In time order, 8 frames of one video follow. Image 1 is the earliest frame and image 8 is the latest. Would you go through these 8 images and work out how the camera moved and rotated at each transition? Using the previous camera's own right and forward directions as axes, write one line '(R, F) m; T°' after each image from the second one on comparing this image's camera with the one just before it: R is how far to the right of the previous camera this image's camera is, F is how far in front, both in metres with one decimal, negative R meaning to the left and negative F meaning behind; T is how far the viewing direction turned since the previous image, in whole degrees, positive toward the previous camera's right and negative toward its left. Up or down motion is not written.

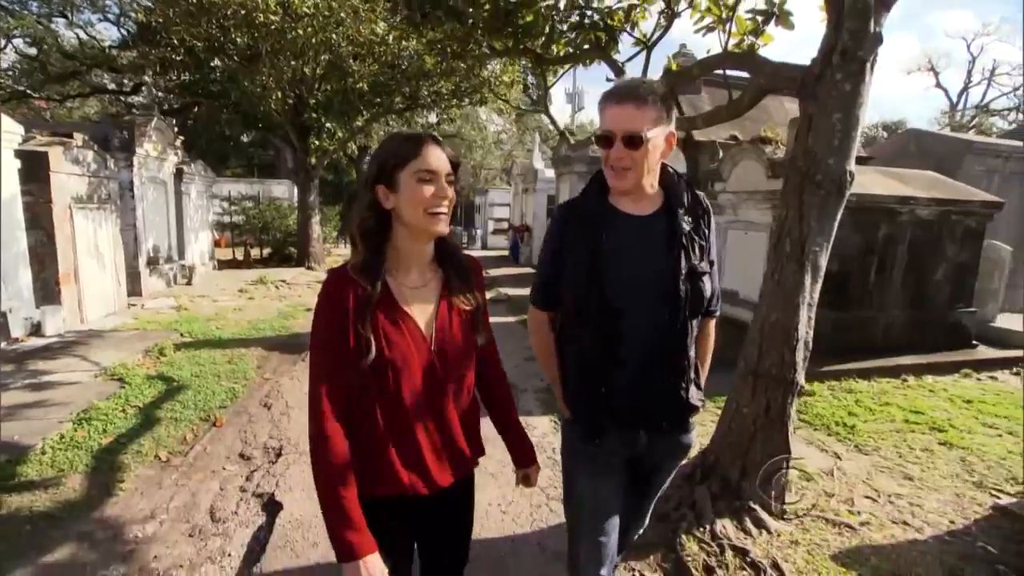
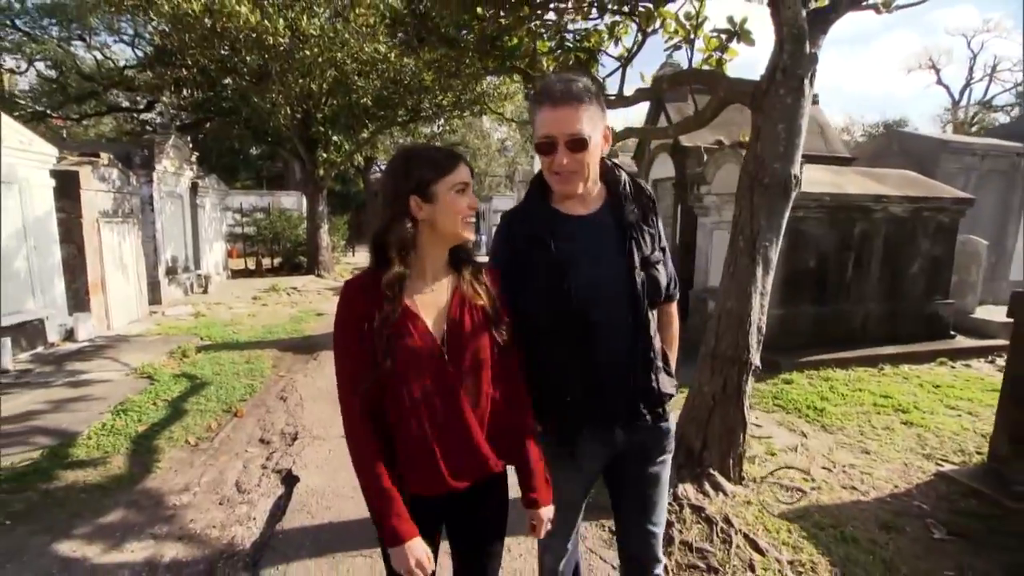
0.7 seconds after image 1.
(+0.2, -0.4) m; -1°
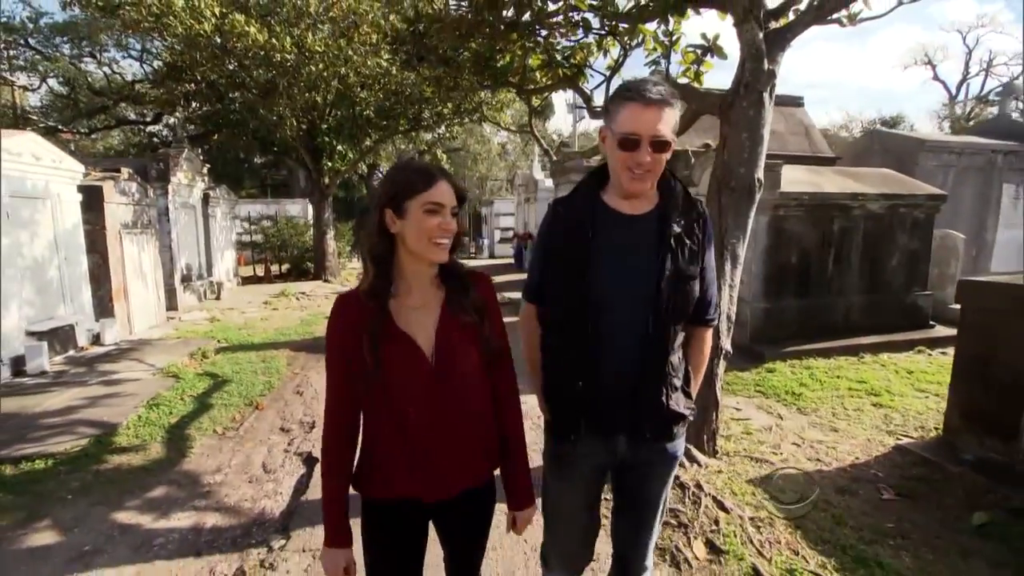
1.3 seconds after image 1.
(+0.1, -0.4) m; 0°
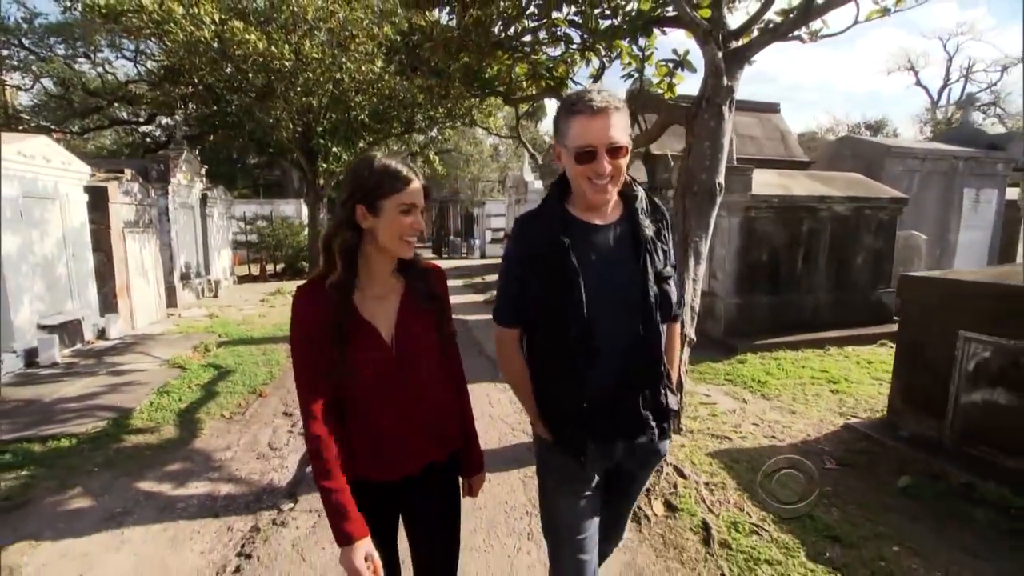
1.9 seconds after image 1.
(+0.1, -0.4) m; +1°
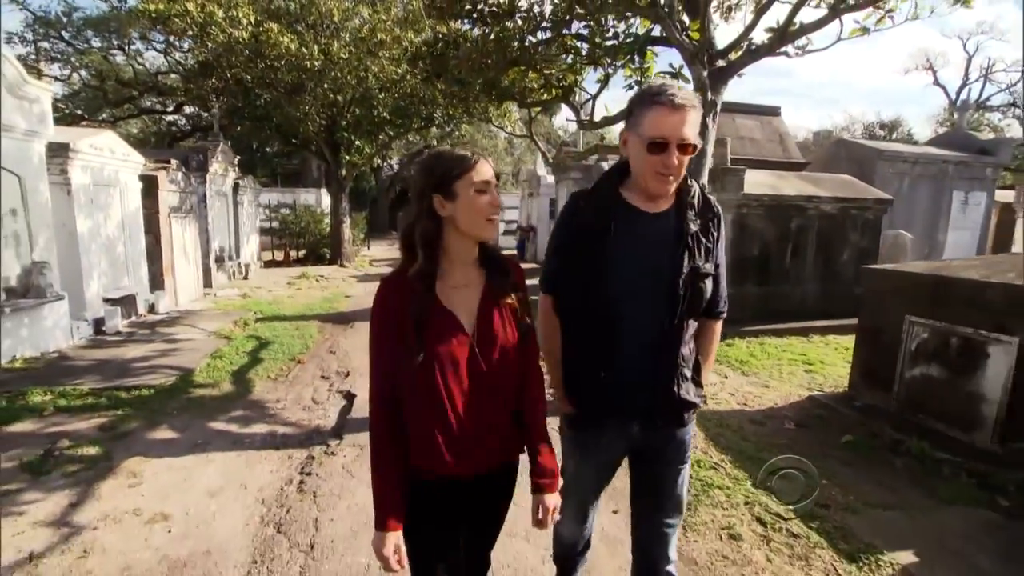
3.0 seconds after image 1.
(0.0, -0.7) m; -1°
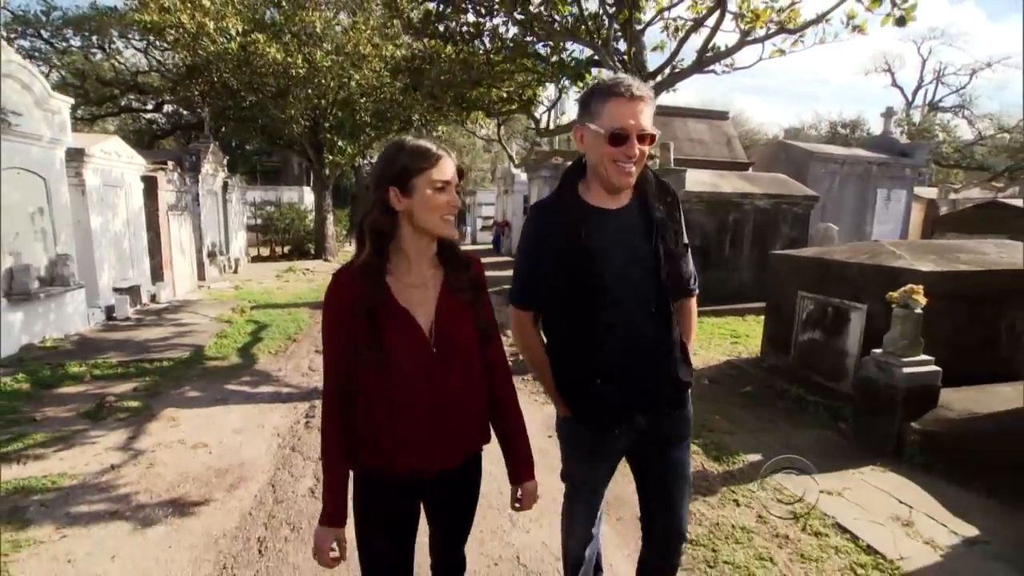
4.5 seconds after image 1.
(+0.2, -1.0) m; +2°
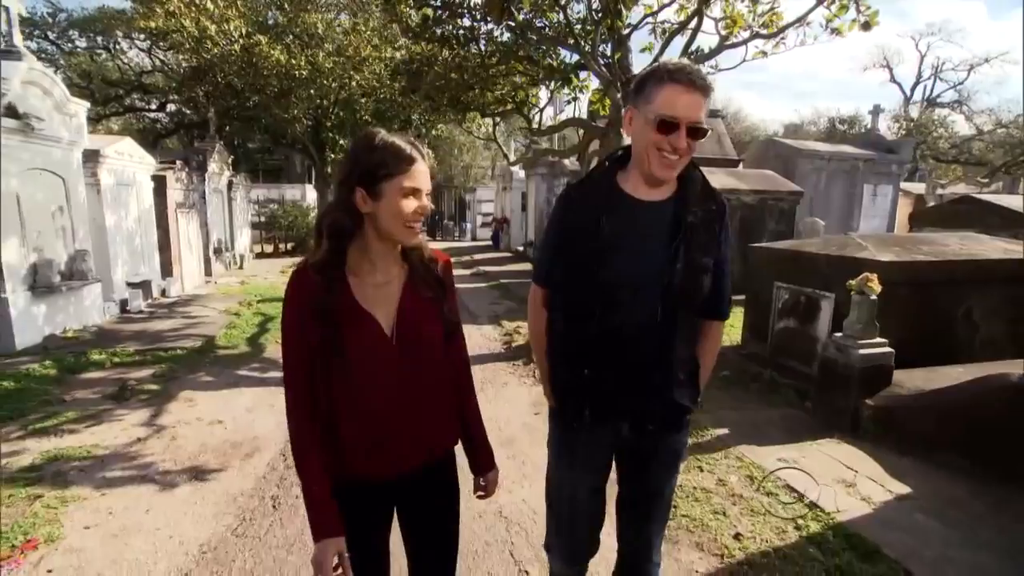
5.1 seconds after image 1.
(+0.1, -0.4) m; 0°
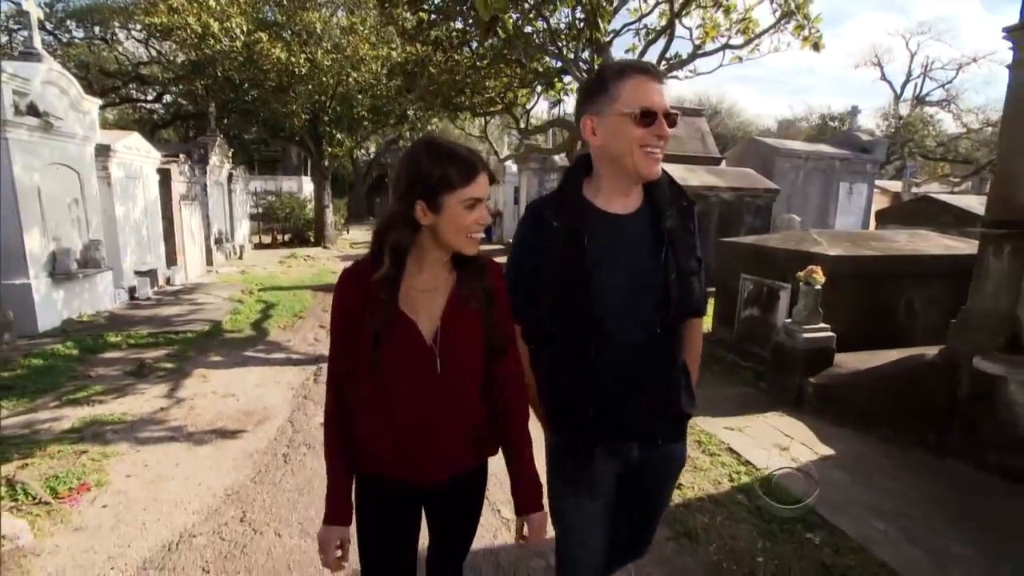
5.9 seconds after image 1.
(+0.1, -0.5) m; +1°
